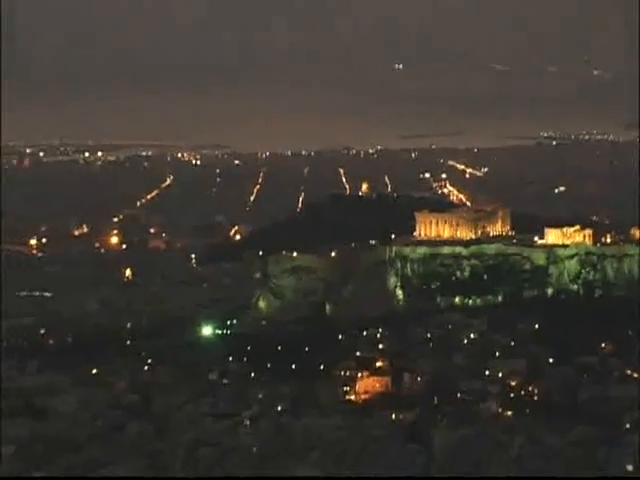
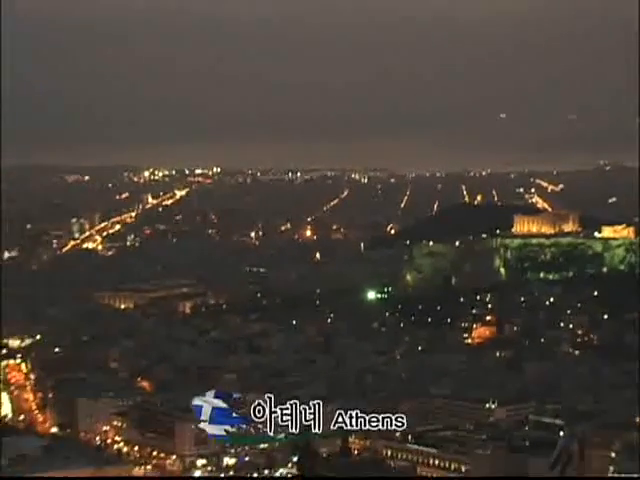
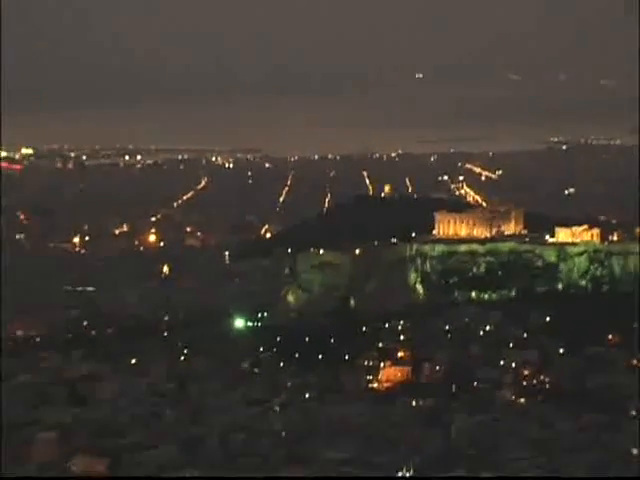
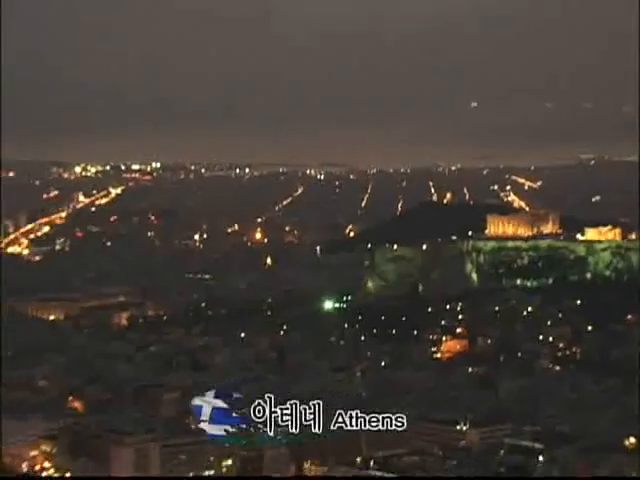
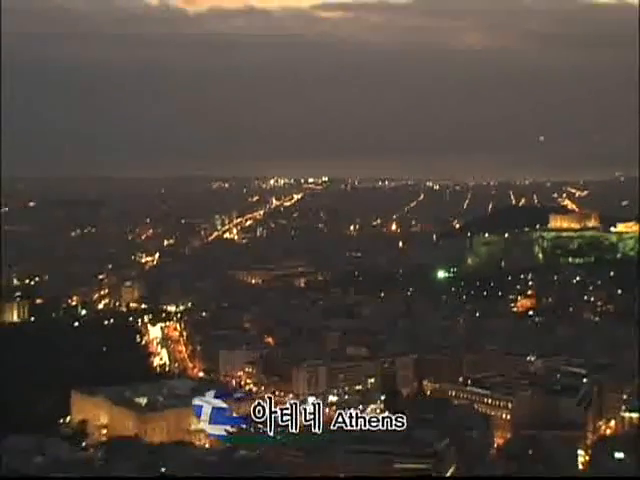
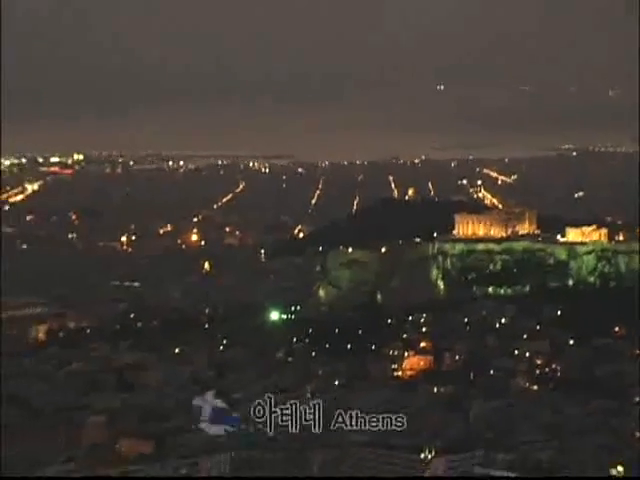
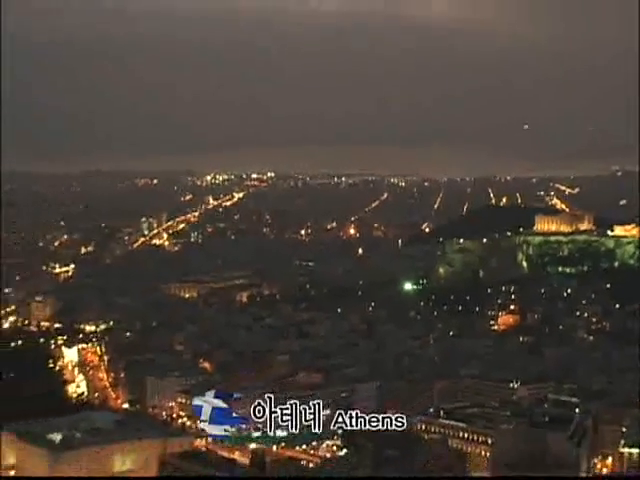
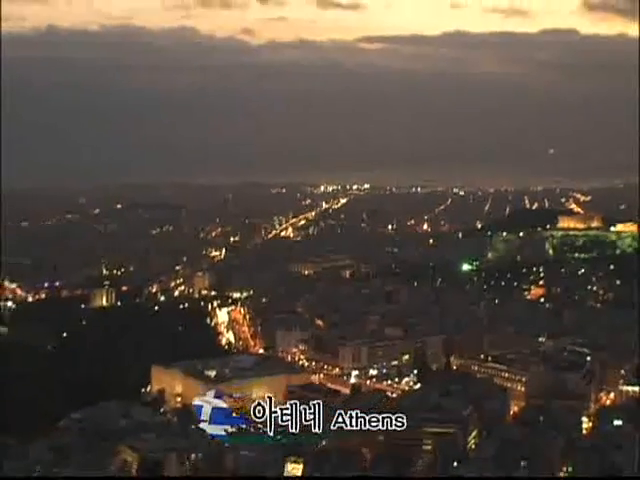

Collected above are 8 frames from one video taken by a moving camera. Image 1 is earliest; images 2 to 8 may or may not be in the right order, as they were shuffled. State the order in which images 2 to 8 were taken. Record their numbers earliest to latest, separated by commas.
3, 6, 4, 2, 7, 5, 8
